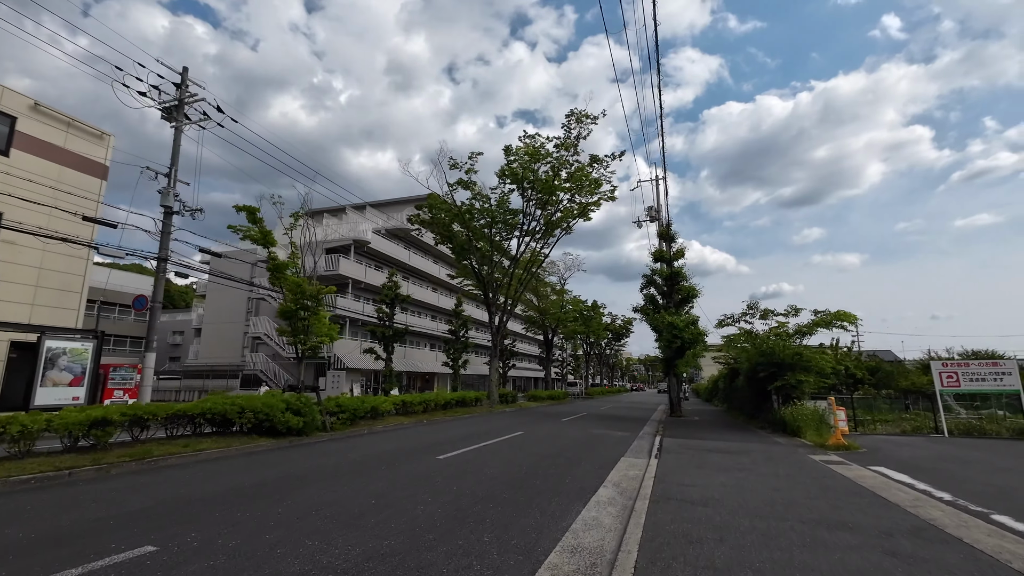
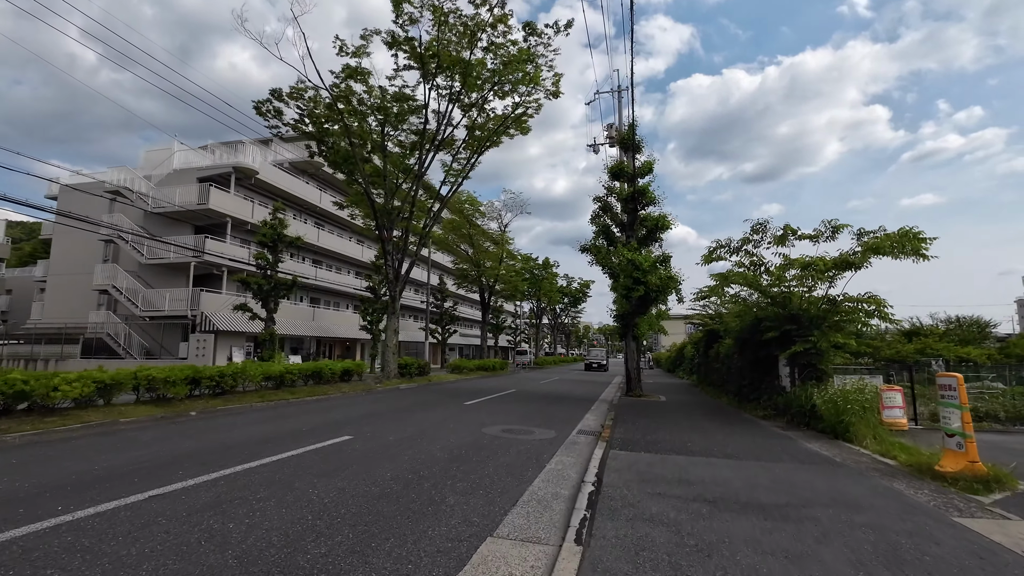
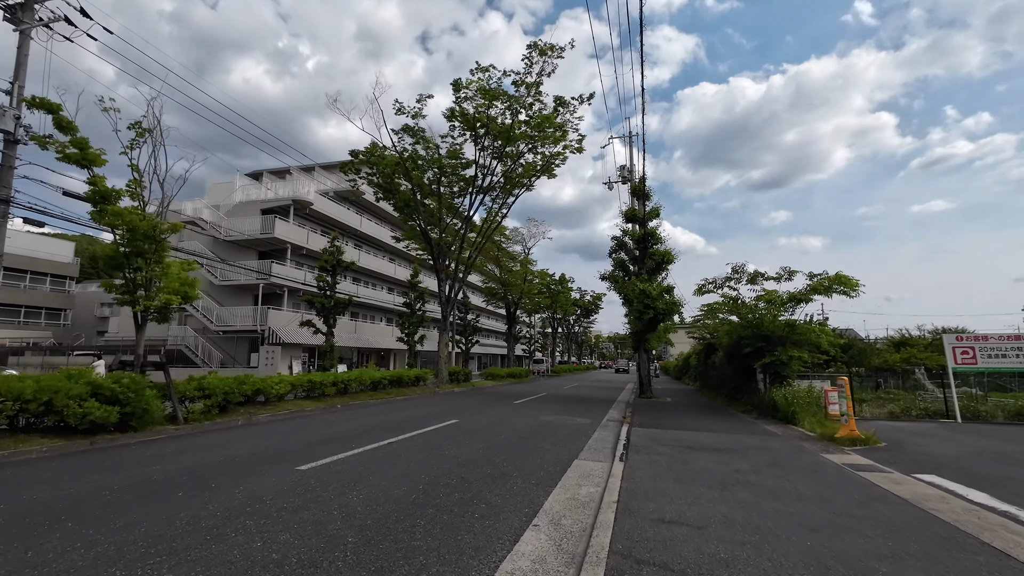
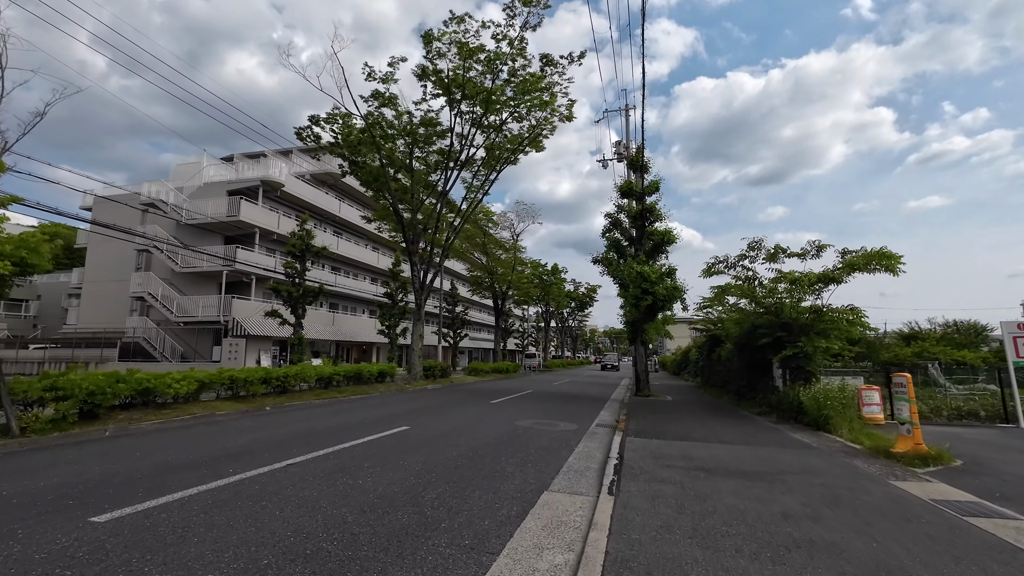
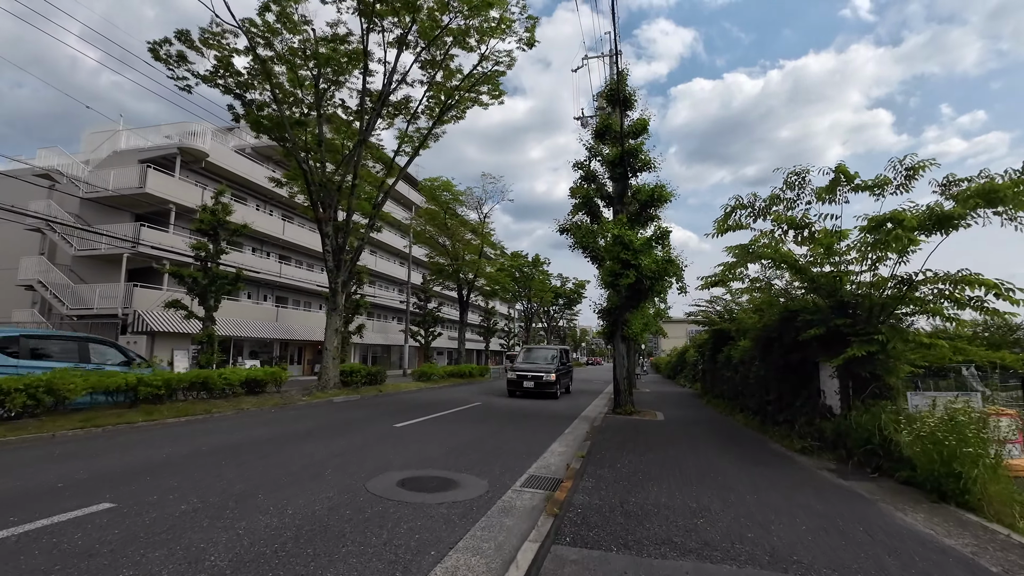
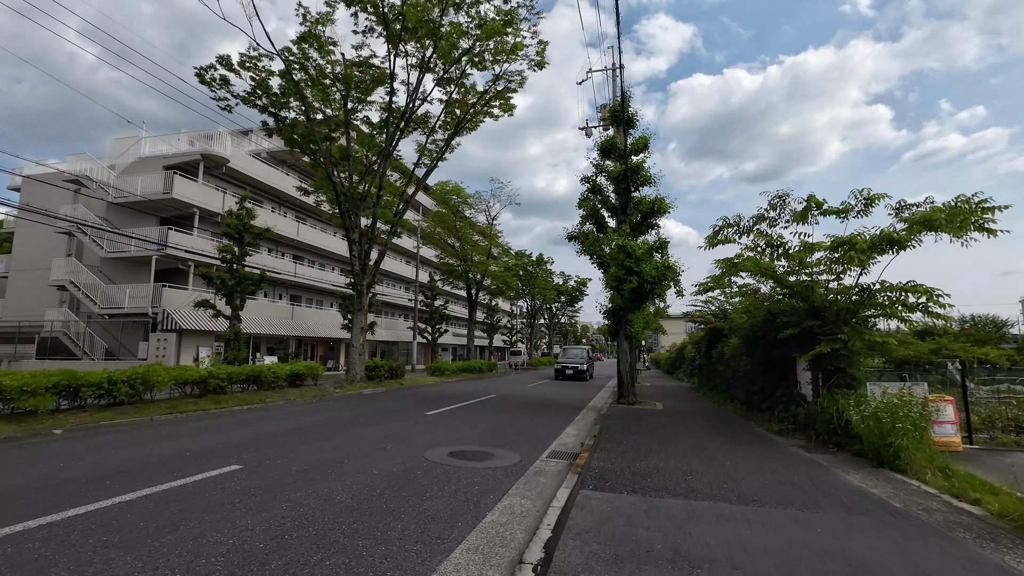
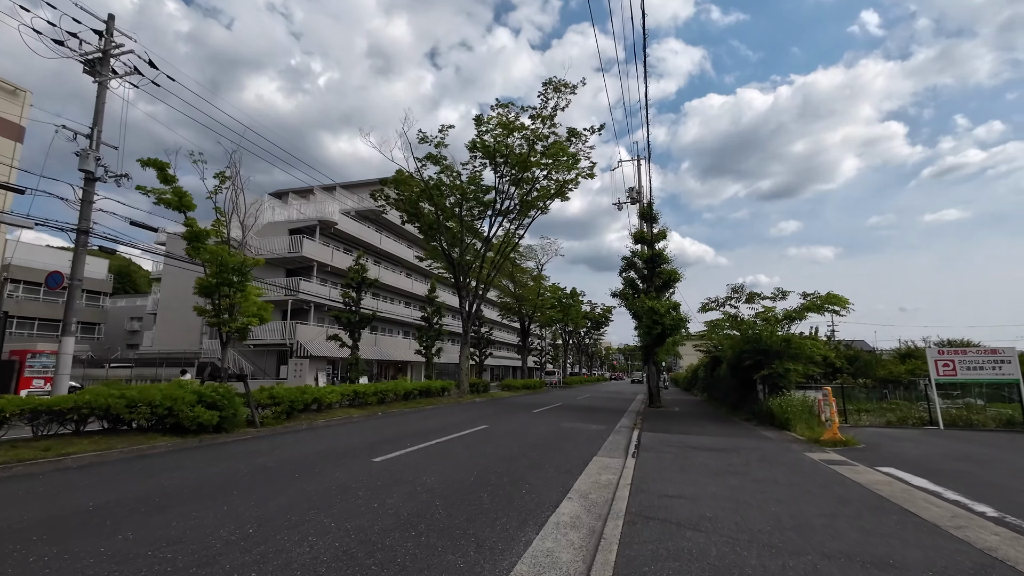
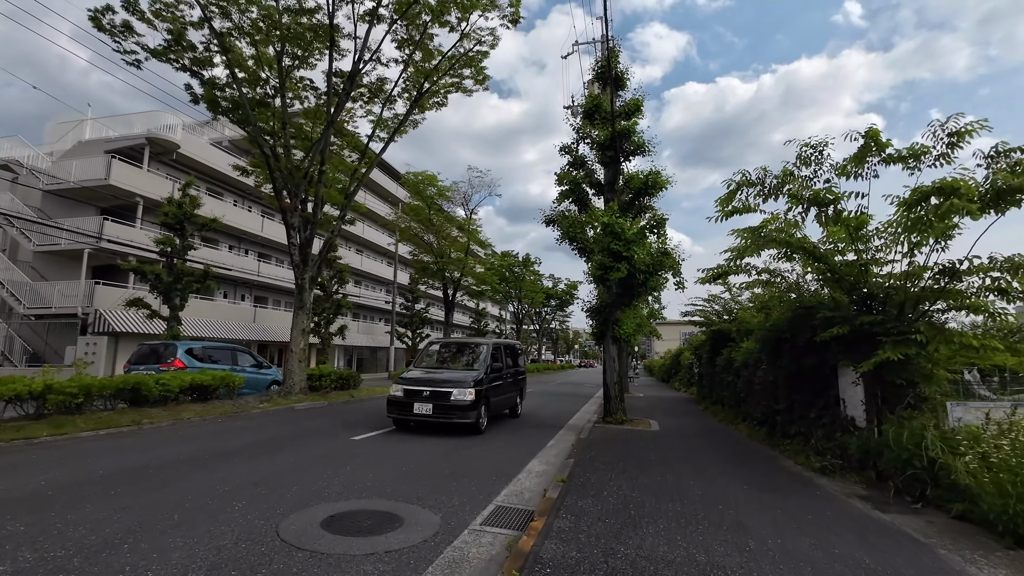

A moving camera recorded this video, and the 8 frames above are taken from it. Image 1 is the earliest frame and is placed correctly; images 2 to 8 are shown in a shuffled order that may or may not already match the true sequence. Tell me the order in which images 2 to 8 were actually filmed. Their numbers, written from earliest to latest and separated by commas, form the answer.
7, 3, 4, 2, 6, 5, 8
